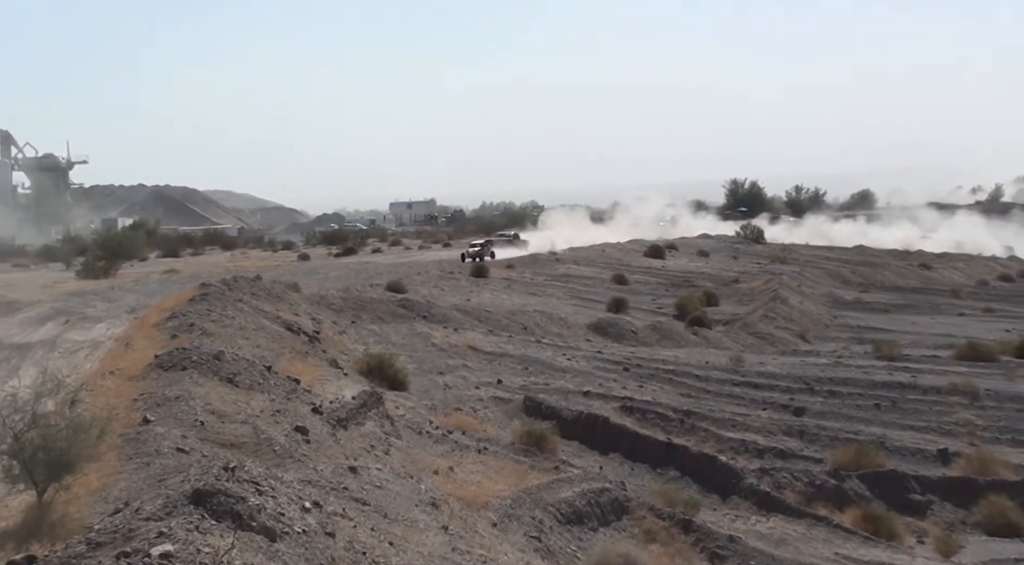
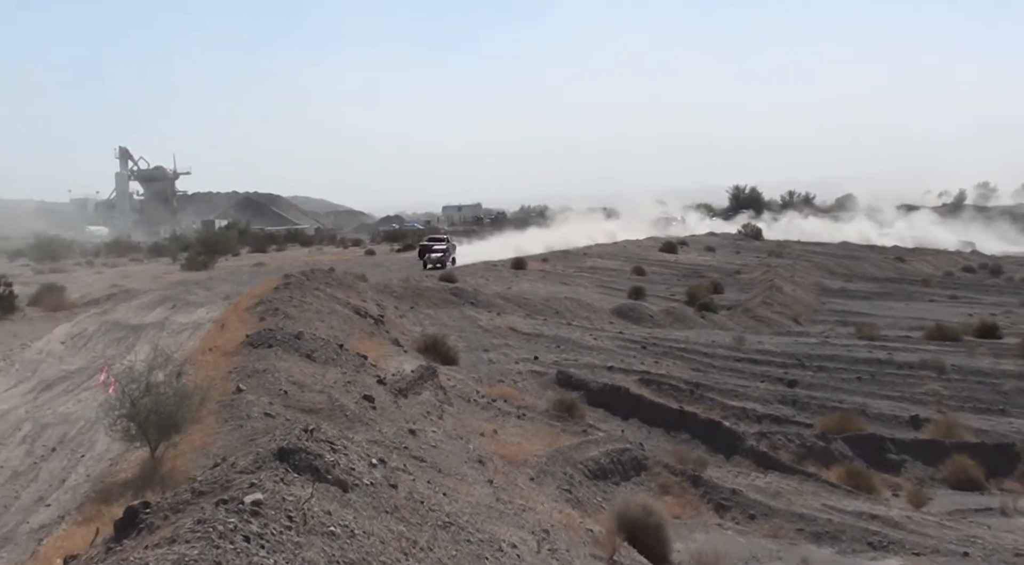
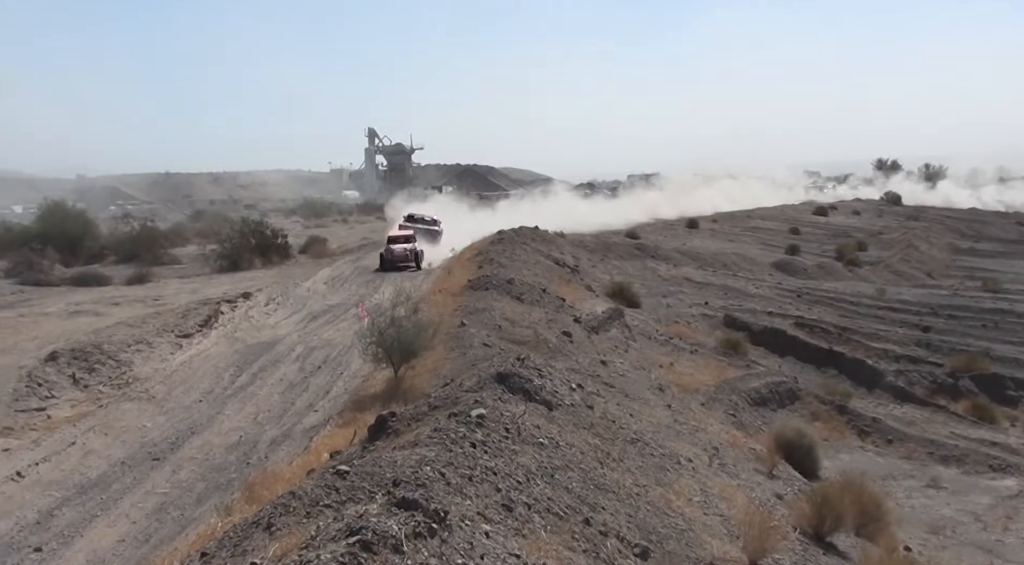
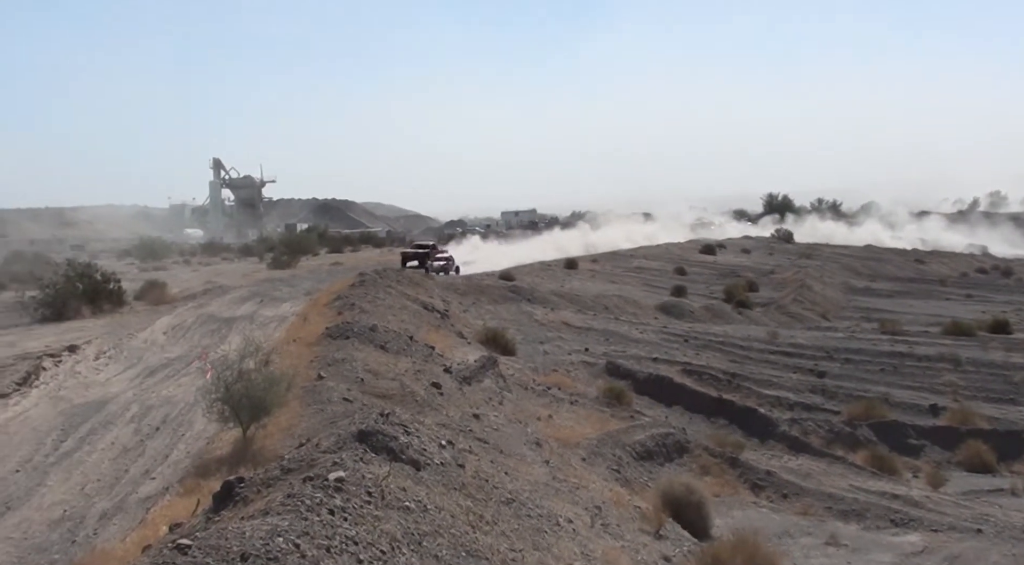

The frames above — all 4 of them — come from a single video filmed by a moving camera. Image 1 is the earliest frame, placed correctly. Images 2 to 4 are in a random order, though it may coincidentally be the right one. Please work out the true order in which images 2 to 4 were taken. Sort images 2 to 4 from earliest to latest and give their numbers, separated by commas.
2, 4, 3
